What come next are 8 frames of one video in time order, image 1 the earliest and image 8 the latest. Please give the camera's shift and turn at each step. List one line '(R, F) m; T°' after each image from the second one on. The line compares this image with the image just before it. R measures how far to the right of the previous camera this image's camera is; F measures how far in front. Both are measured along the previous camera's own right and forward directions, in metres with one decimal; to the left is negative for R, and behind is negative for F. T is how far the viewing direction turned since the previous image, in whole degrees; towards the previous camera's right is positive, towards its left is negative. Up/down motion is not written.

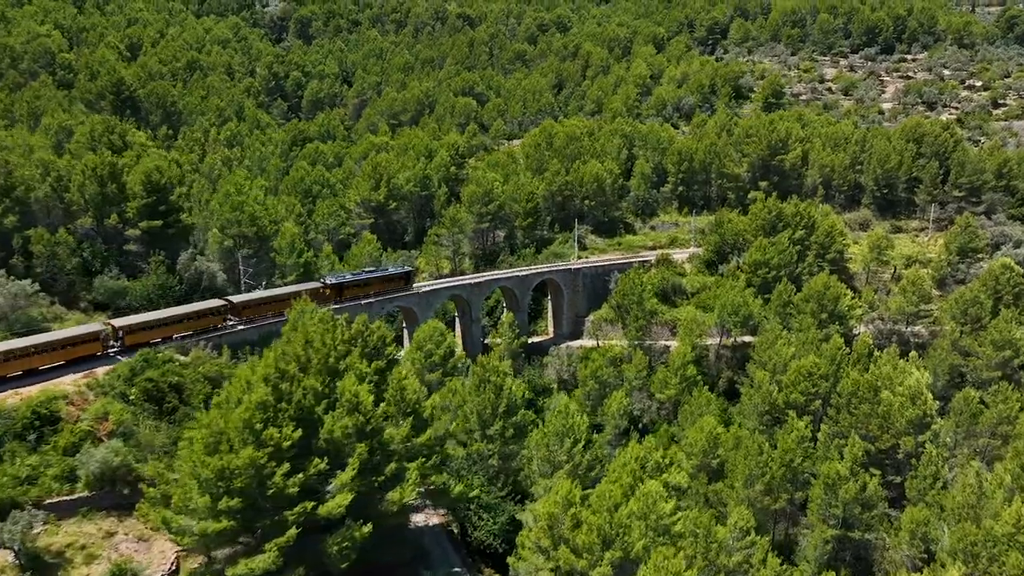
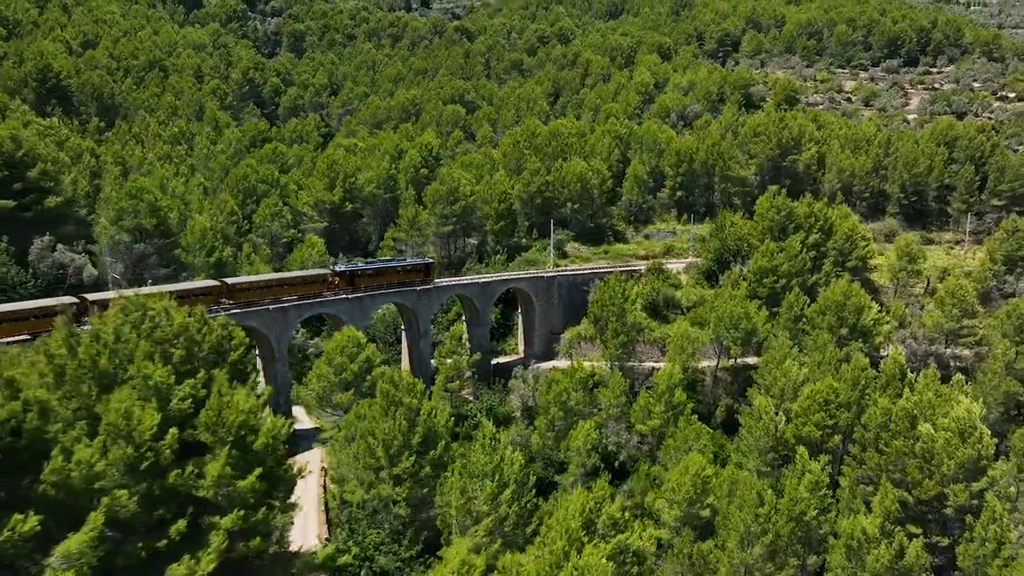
(+5.0, +10.9) m; -2°
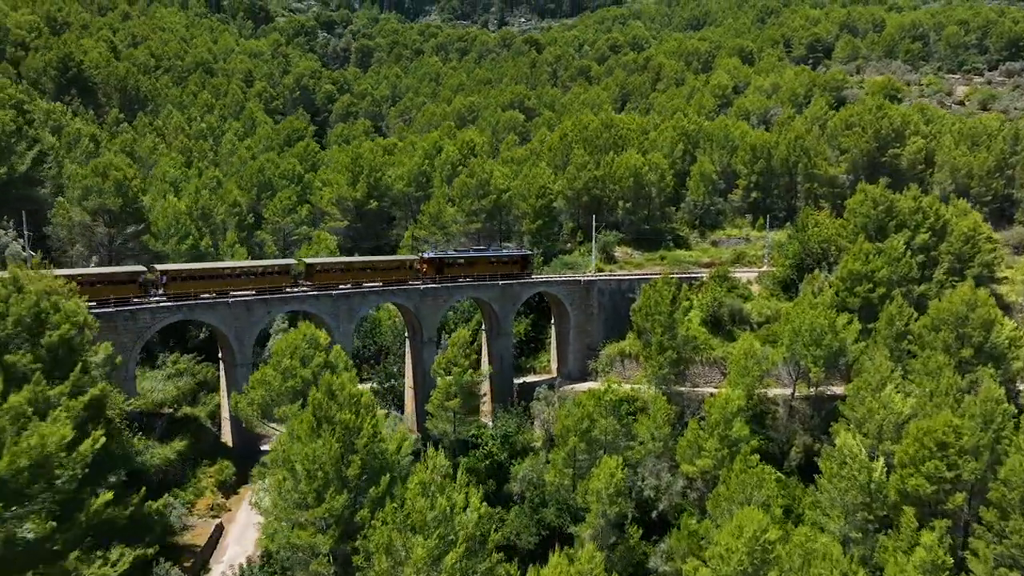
(+3.9, +10.1) m; -7°
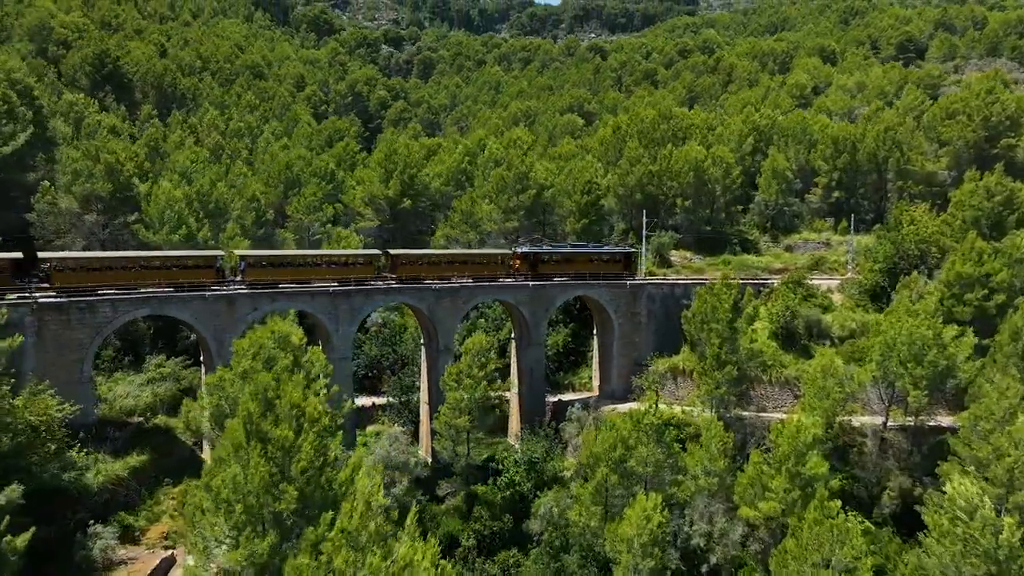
(+2.3, +6.7) m; -6°
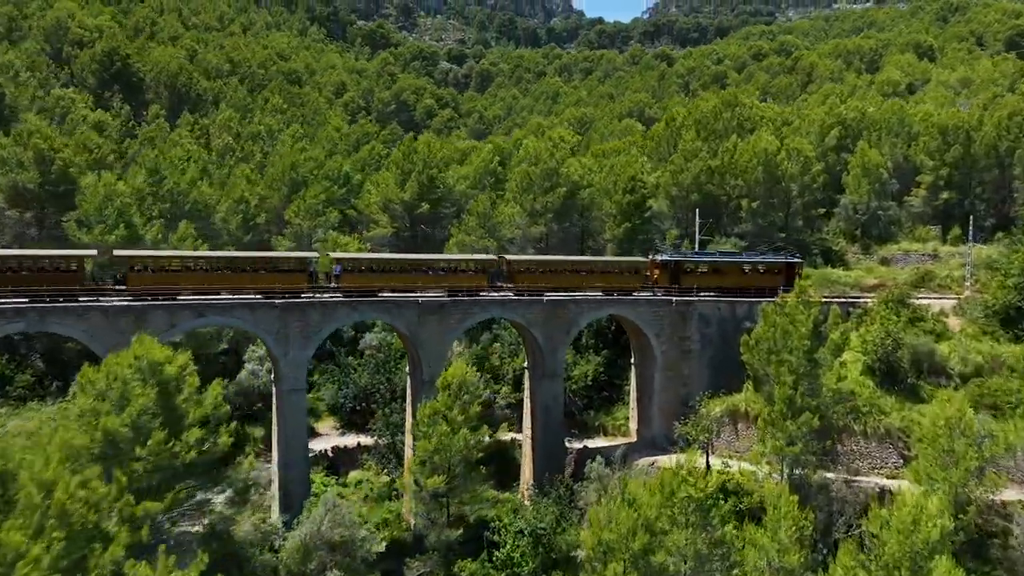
(+3.0, +9.3) m; -6°
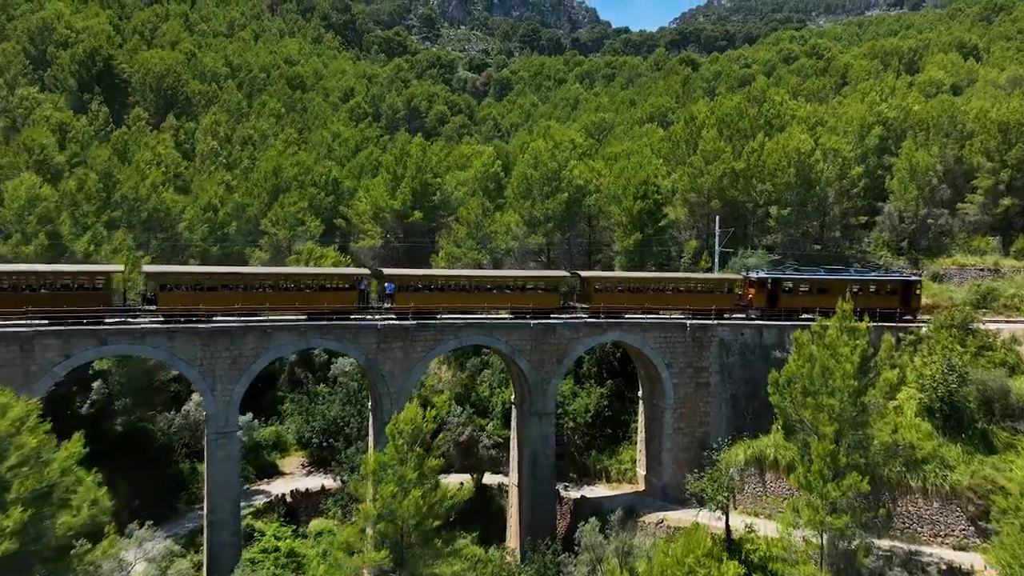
(+1.8, +5.4) m; -2°
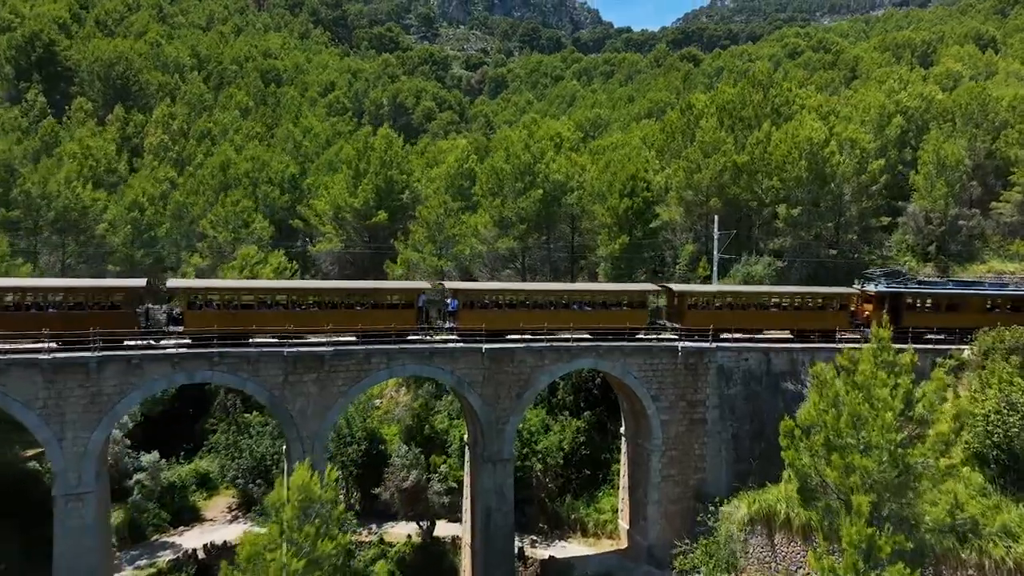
(+1.8, +5.5) m; 0°
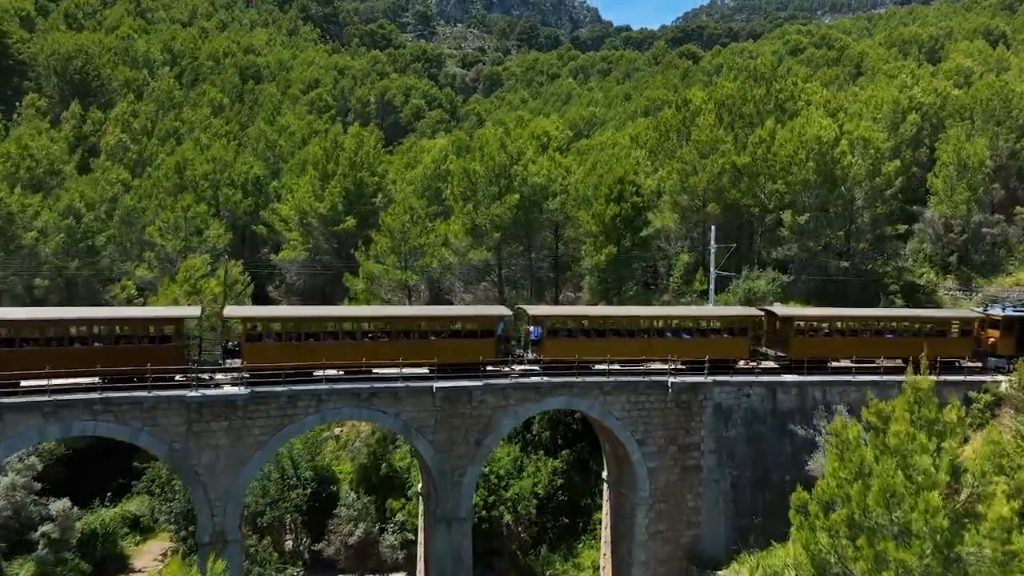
(+1.2, +3.7) m; 0°
